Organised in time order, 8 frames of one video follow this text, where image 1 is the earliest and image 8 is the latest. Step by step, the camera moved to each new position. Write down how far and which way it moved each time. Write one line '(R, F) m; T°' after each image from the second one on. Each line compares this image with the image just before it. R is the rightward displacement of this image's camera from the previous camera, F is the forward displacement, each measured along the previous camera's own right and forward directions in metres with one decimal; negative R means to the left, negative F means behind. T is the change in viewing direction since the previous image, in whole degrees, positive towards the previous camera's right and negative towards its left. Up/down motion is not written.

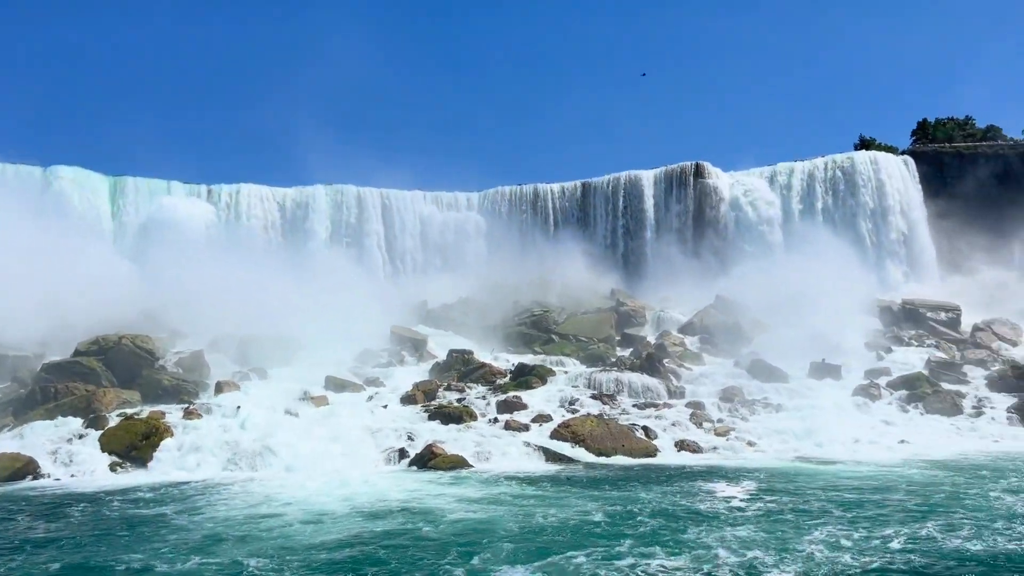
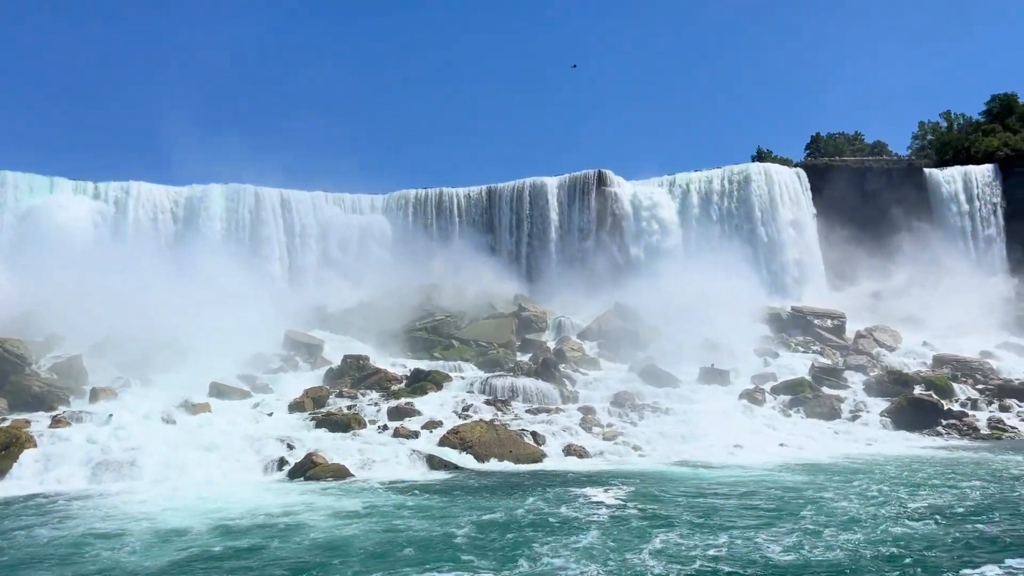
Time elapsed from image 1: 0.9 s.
(+0.4, +0.1) m; +6°
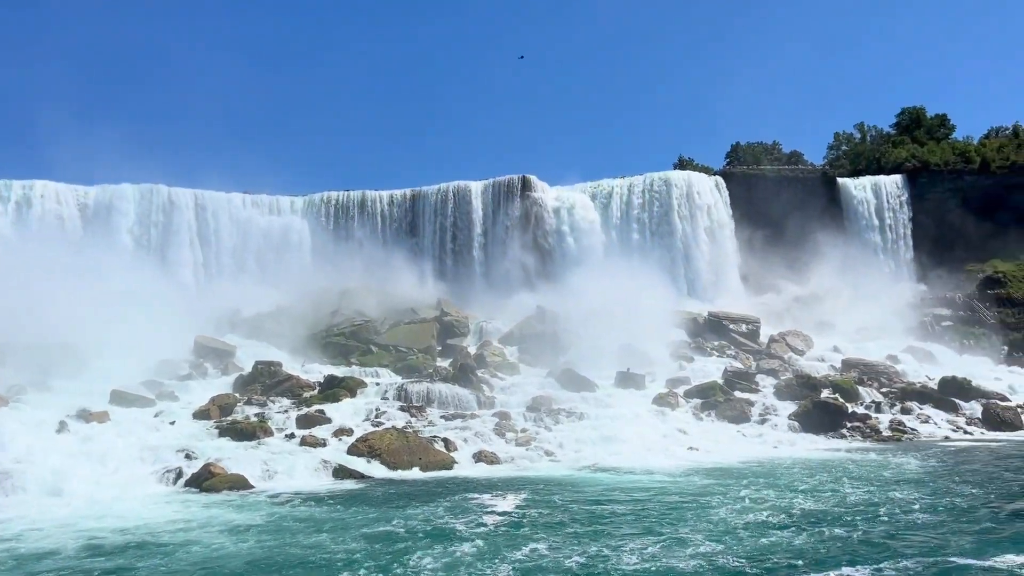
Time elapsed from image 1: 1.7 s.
(+0.4, +0.2) m; +5°
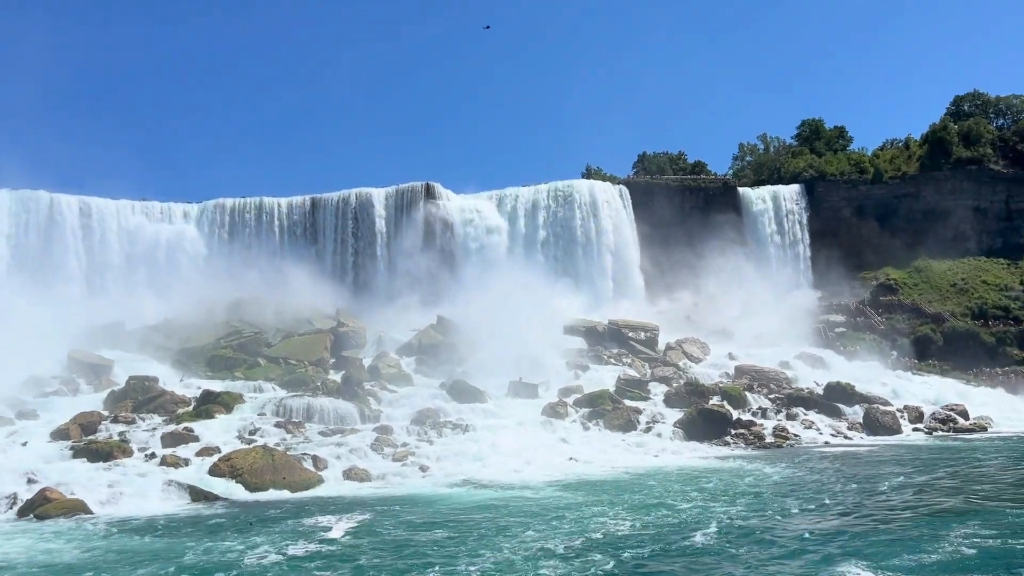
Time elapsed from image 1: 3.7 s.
(+0.9, +0.4) m; +5°
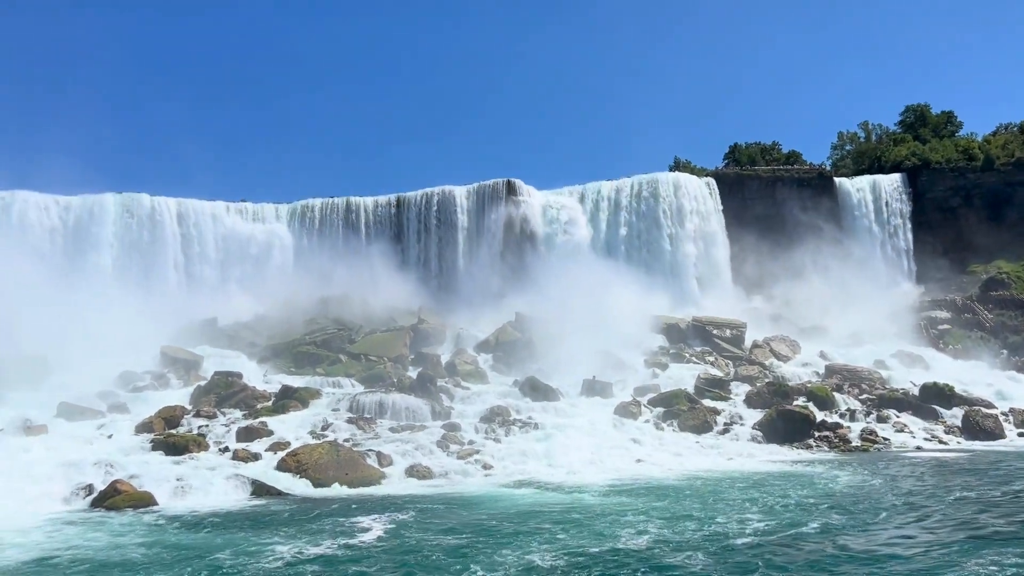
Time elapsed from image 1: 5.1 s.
(+0.6, +0.3) m; -7°
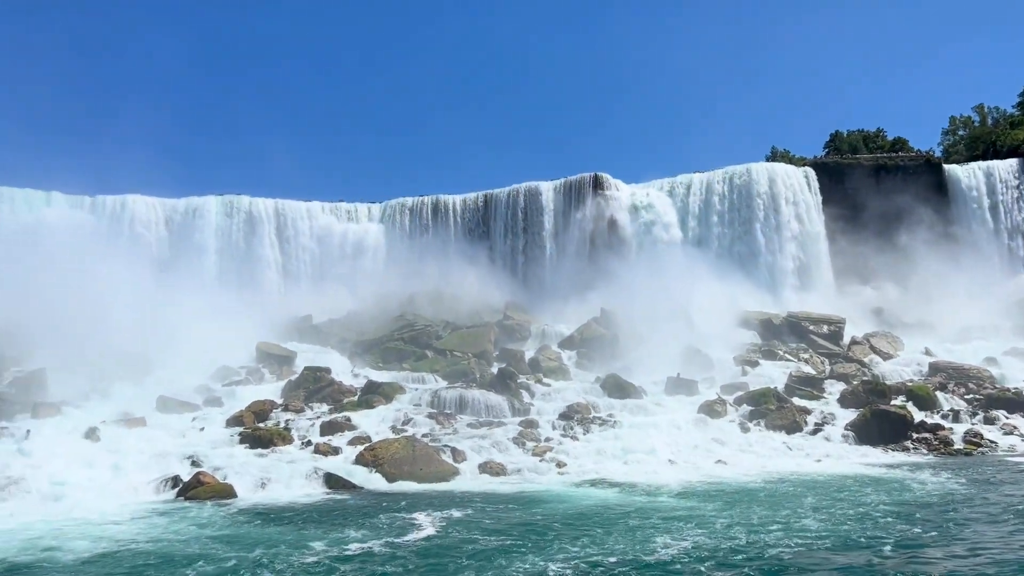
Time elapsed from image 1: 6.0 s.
(+0.4, +0.2) m; -7°
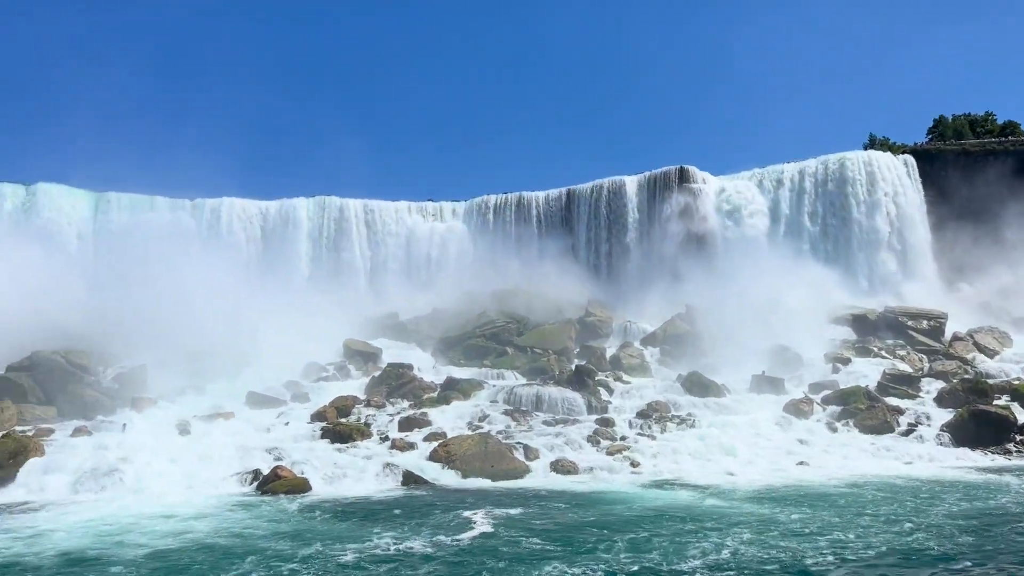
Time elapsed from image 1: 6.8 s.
(+0.4, +0.1) m; -6°
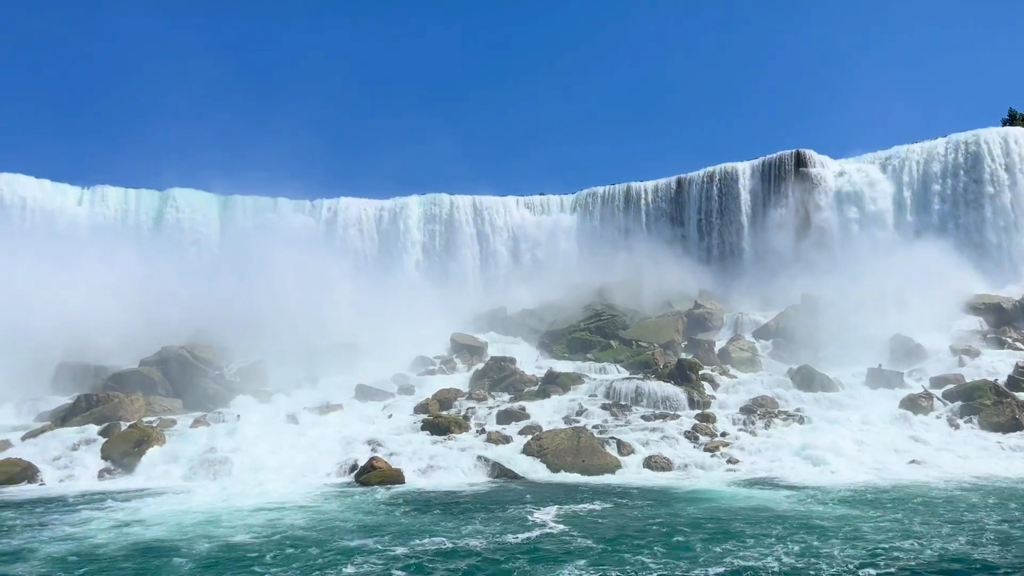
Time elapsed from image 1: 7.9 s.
(+0.5, +0.1) m; -8°
